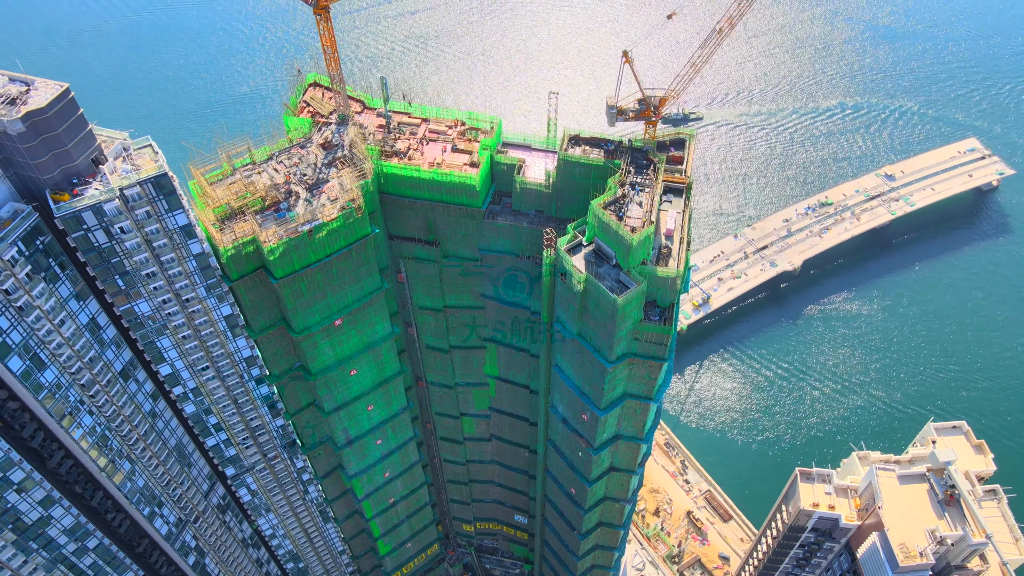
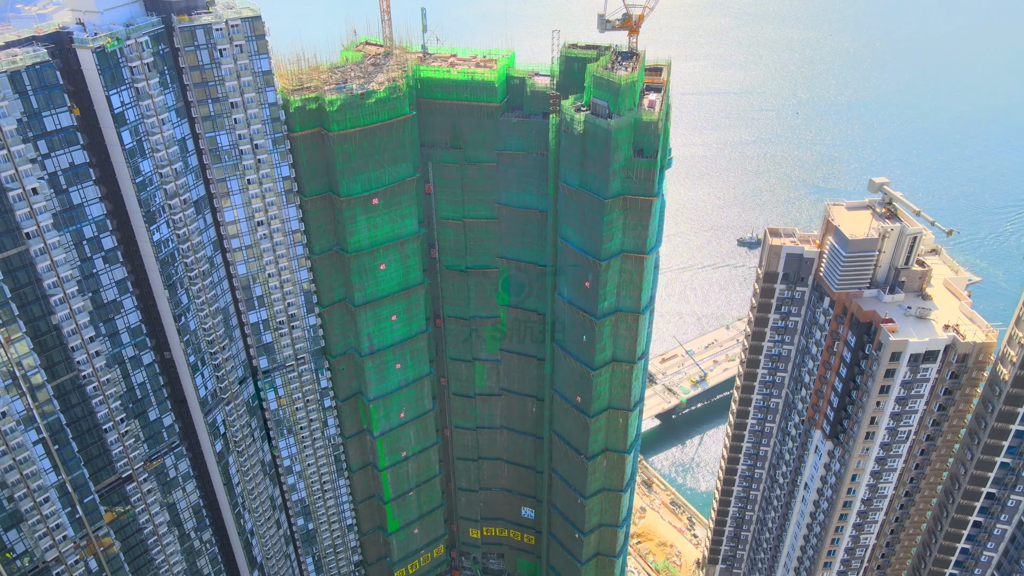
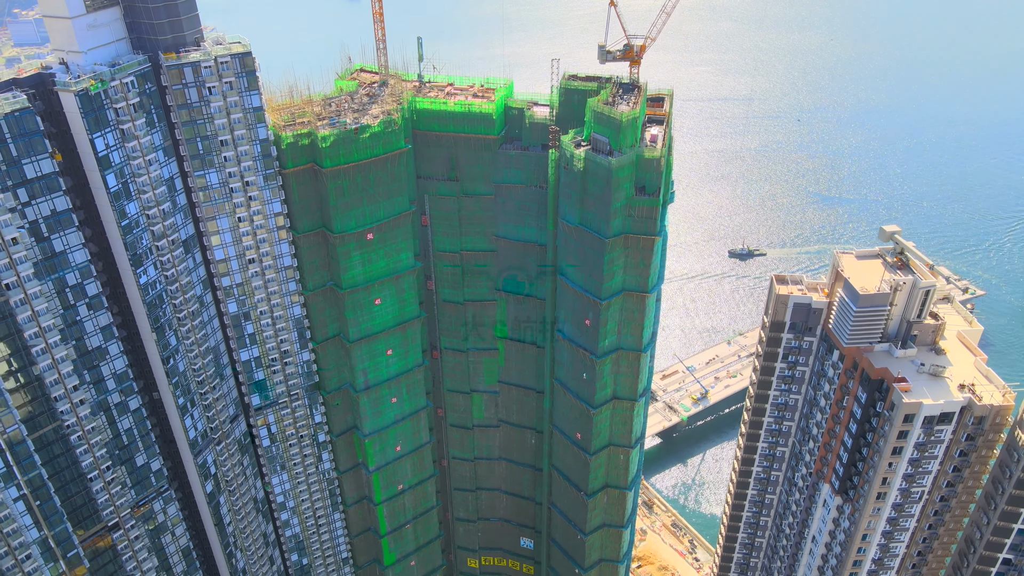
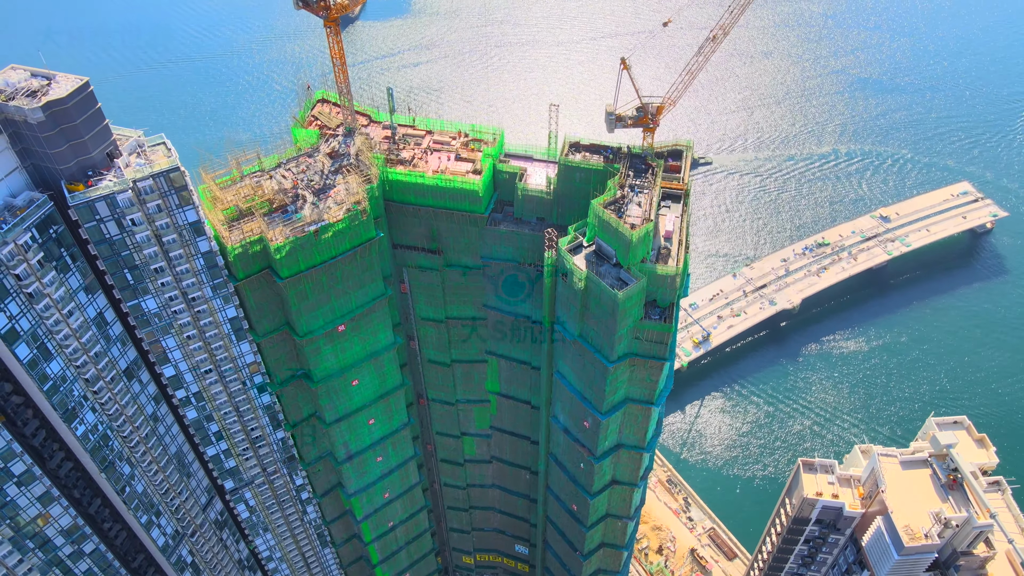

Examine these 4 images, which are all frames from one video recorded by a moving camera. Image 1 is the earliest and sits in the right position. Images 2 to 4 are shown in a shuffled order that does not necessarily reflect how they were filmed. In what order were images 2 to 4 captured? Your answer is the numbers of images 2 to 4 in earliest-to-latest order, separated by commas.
4, 3, 2
